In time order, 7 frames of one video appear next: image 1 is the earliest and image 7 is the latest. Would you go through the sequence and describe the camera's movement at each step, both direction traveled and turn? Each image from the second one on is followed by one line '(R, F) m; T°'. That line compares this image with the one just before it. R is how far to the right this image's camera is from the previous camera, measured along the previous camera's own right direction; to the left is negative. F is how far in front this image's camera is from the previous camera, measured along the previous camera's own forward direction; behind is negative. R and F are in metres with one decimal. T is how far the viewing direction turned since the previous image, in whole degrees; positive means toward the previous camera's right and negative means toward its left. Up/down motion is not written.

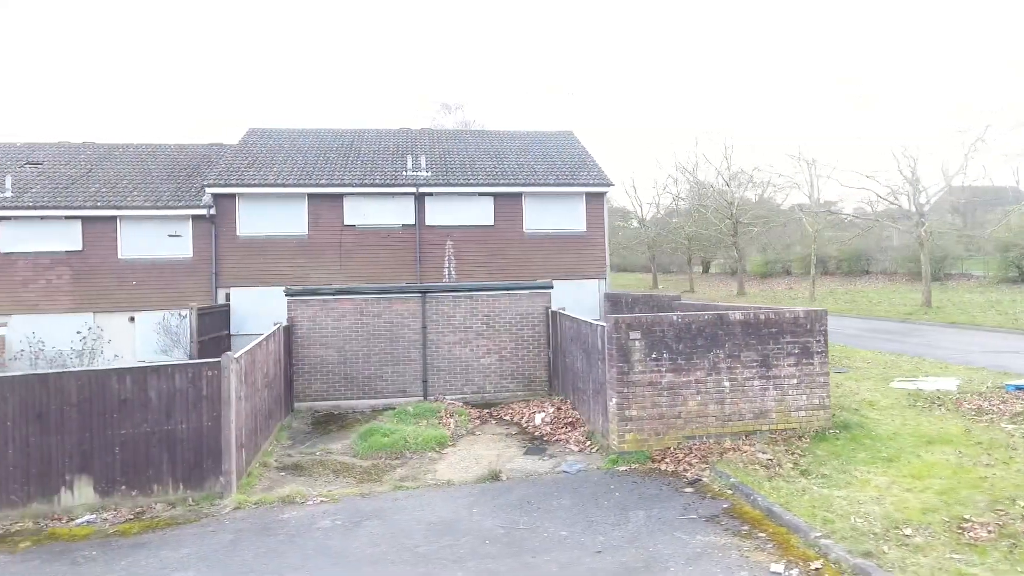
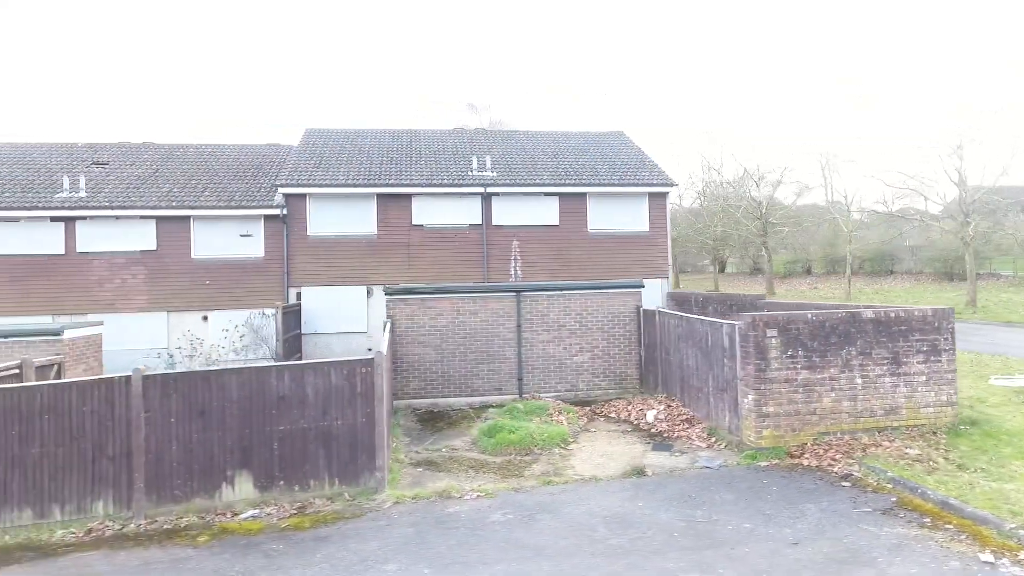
(-1.7, -0.1) m; 0°
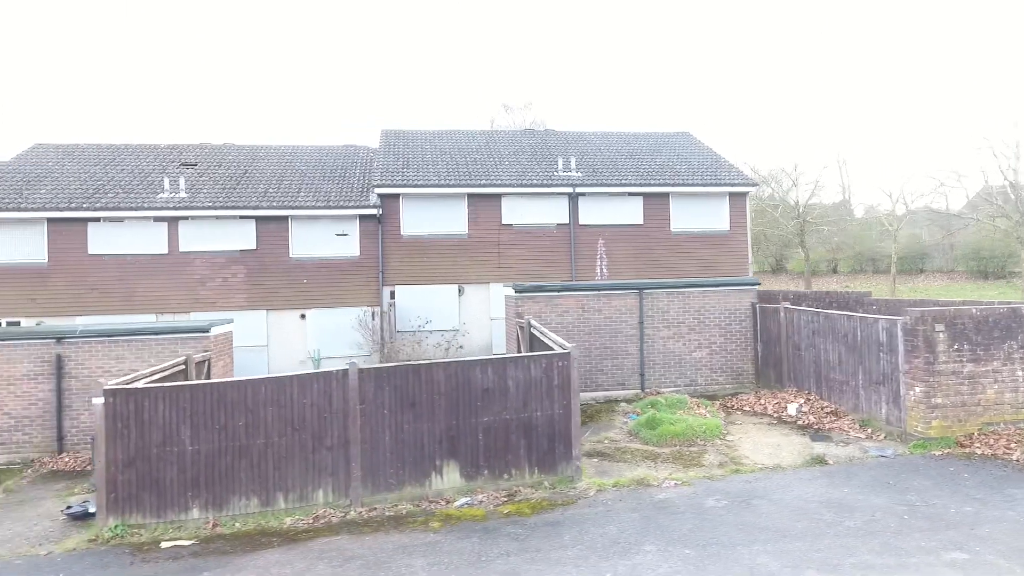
(-2.3, -0.3) m; 0°
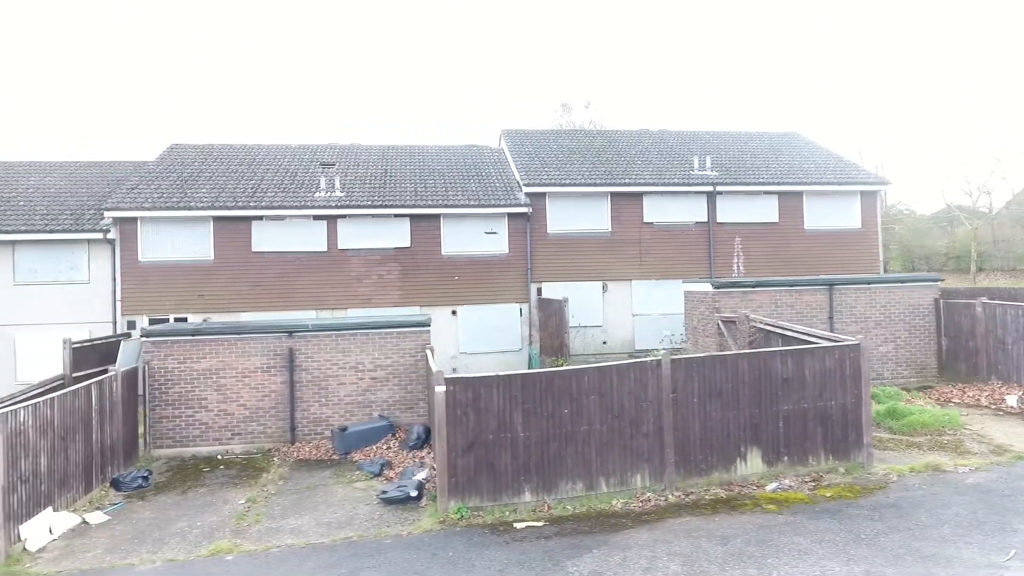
(-3.6, -0.3) m; 0°
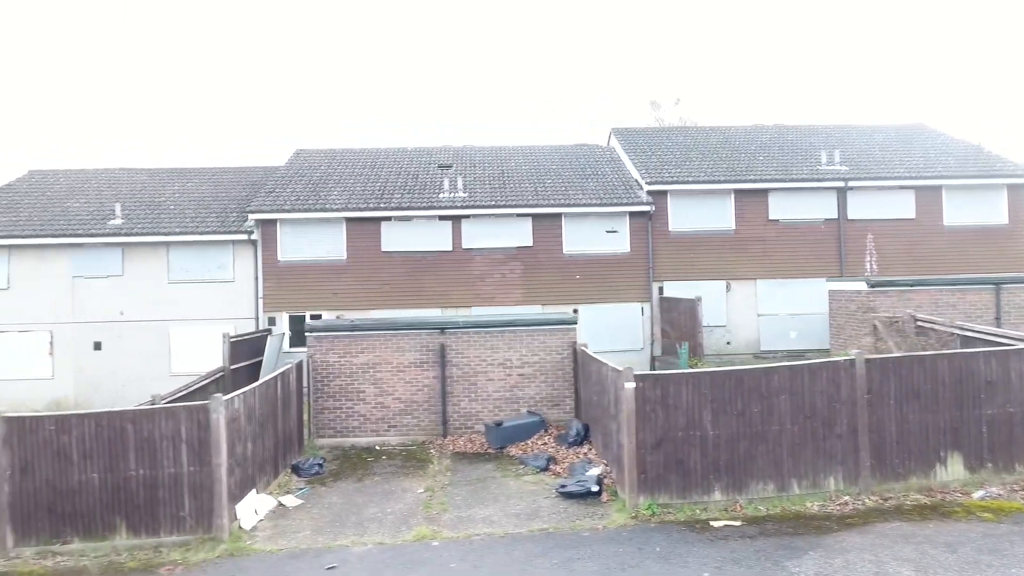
(-1.4, -0.1) m; -6°
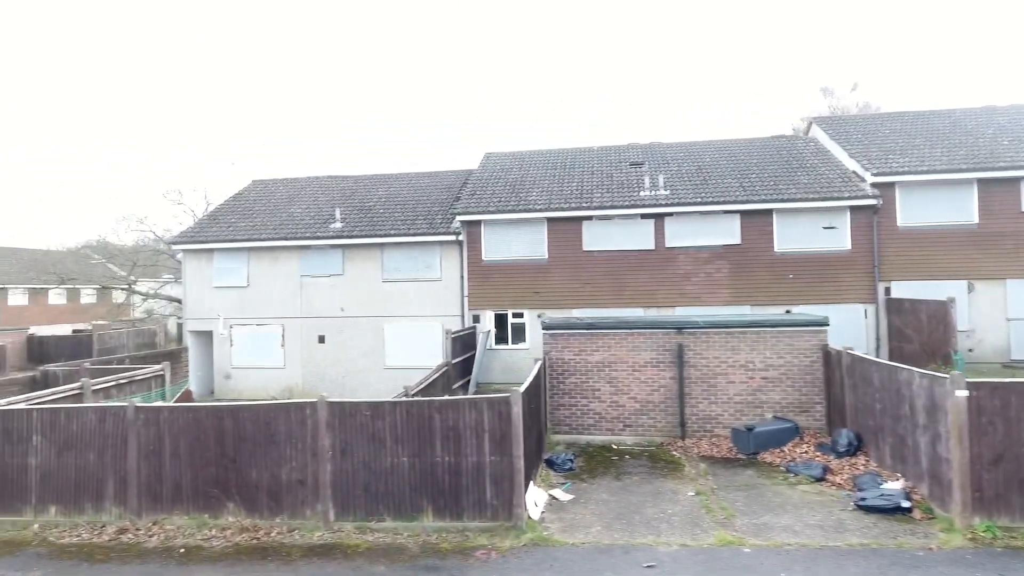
(-2.0, -0.1) m; -11°
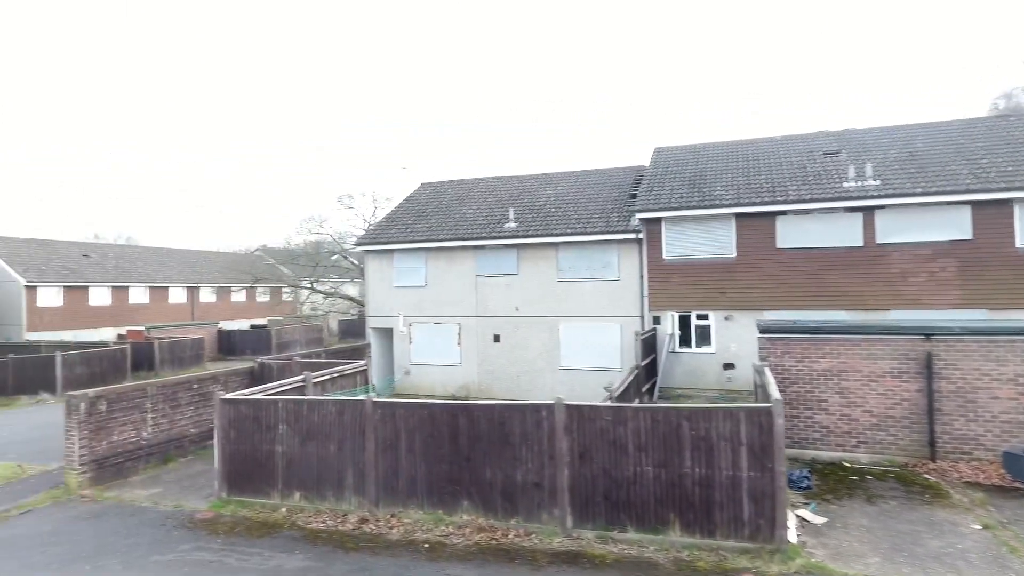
(-1.5, +0.2) m; -11°
